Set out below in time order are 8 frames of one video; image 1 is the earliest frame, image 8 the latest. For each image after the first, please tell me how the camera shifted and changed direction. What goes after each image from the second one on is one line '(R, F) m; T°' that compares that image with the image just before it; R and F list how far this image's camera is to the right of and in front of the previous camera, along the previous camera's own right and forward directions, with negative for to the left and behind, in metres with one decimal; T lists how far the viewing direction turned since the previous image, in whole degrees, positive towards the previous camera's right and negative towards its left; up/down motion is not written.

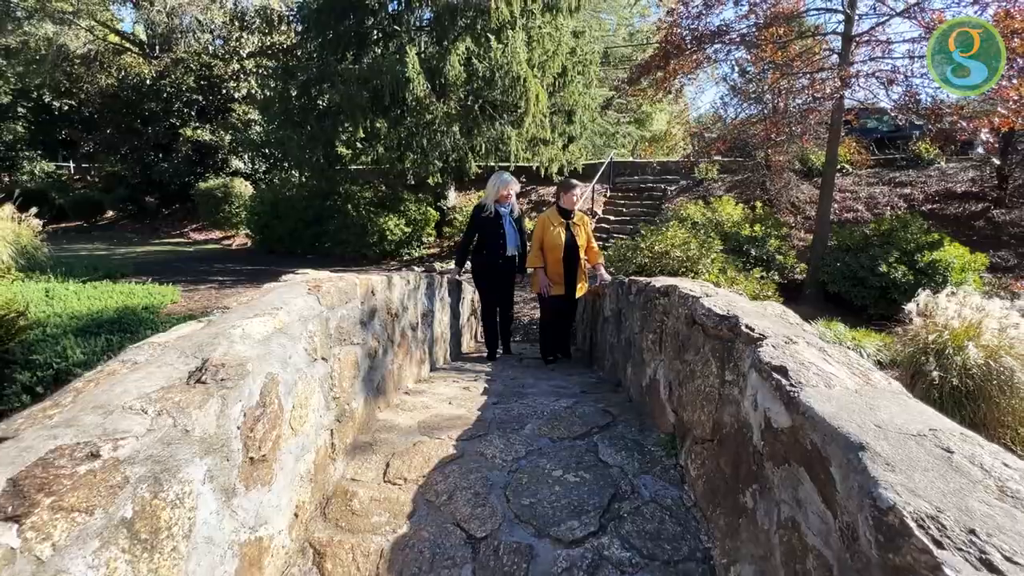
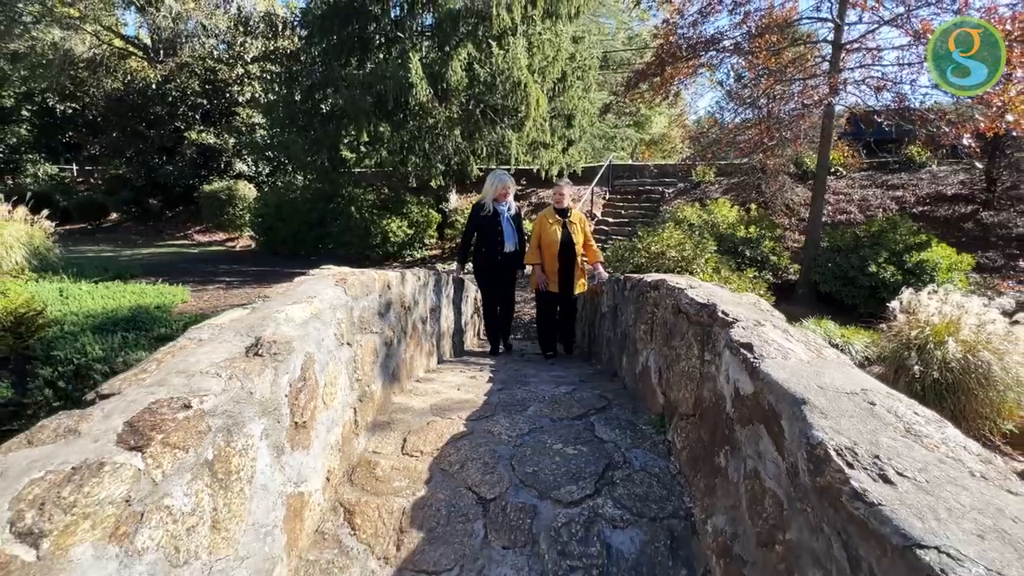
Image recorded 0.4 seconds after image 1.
(0.0, -0.2) m; 0°
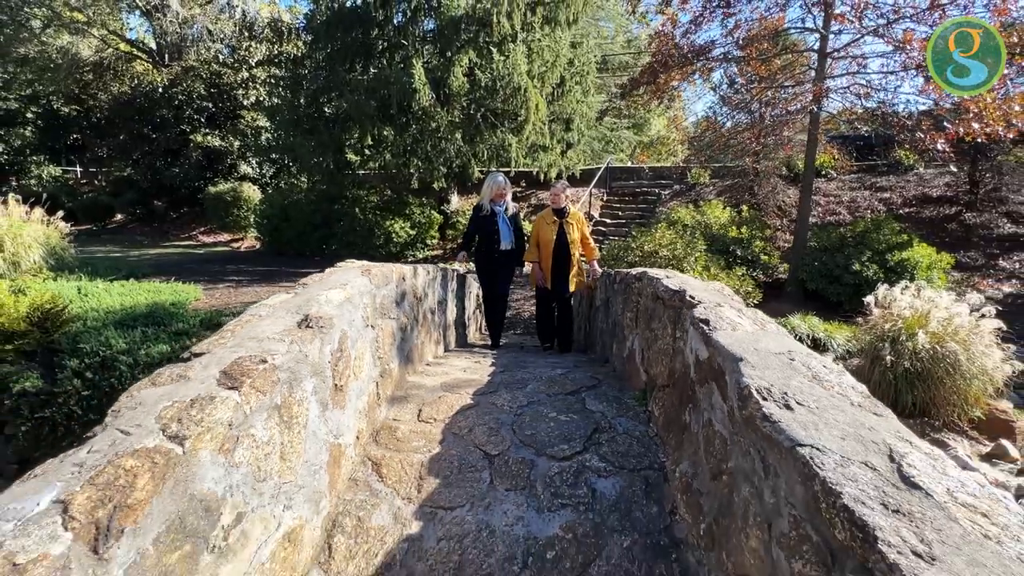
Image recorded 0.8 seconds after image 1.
(0.0, -0.3) m; 0°
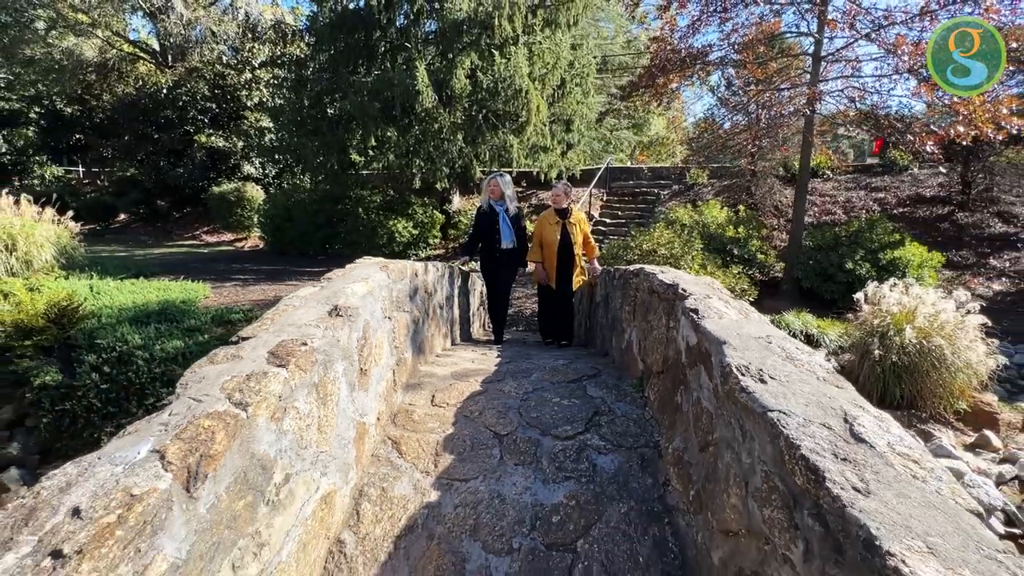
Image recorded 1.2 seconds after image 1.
(0.0, -0.2) m; 0°
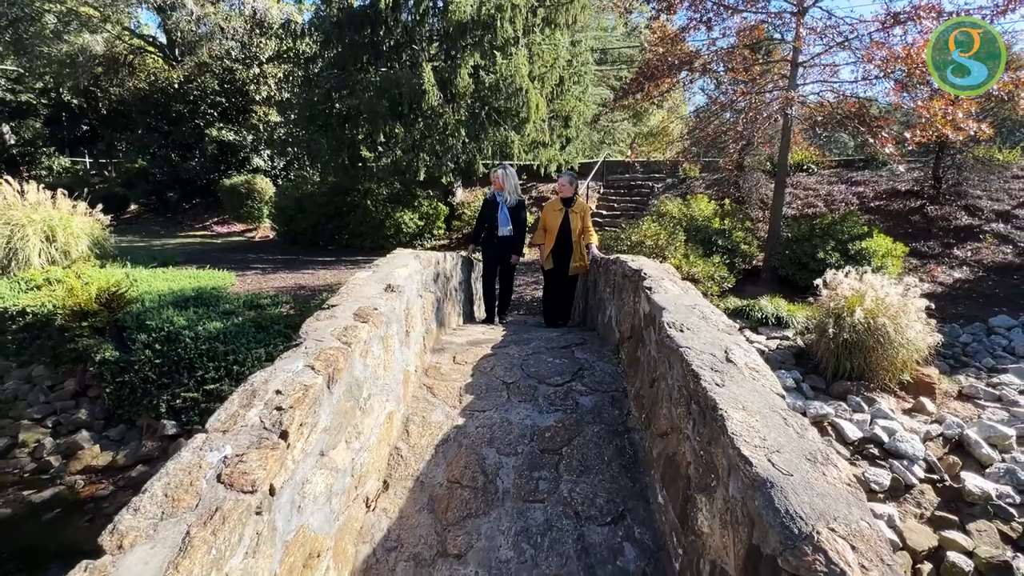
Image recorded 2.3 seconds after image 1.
(0.0, -0.7) m; 0°
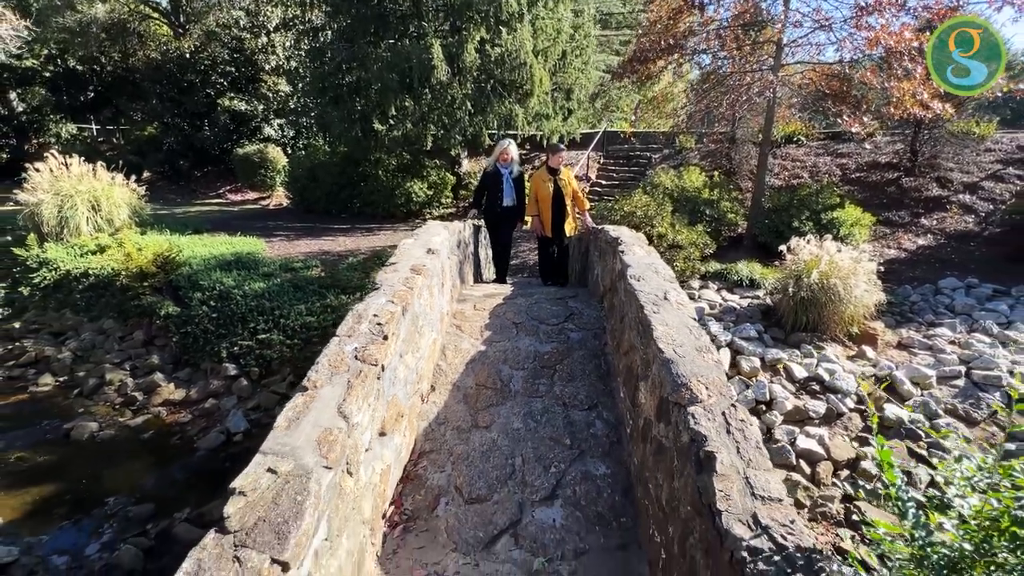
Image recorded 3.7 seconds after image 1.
(0.0, -0.9) m; 0°
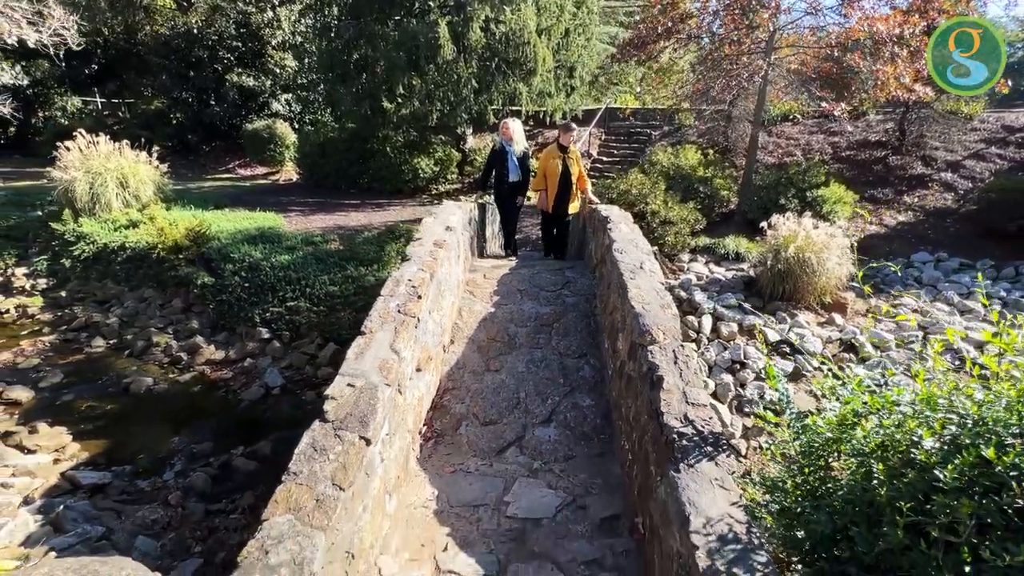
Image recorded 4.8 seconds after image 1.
(0.0, -0.6) m; 0°
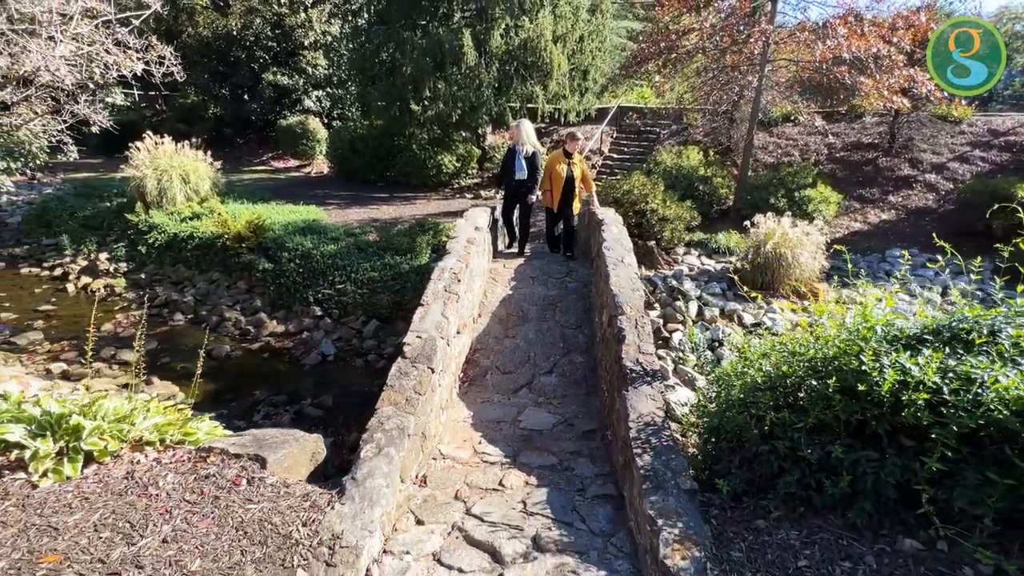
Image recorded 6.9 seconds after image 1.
(0.0, -1.1) m; -2°
